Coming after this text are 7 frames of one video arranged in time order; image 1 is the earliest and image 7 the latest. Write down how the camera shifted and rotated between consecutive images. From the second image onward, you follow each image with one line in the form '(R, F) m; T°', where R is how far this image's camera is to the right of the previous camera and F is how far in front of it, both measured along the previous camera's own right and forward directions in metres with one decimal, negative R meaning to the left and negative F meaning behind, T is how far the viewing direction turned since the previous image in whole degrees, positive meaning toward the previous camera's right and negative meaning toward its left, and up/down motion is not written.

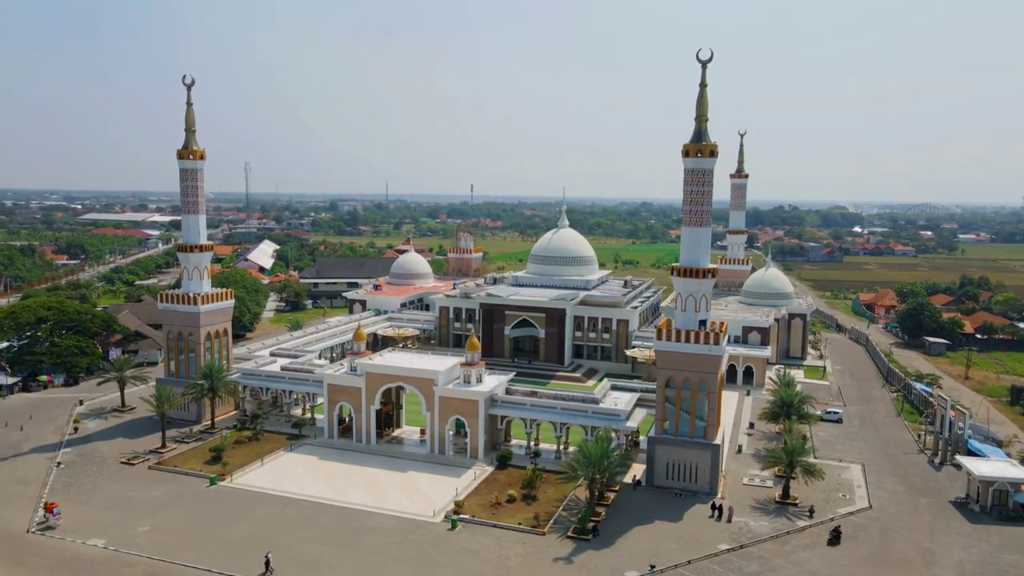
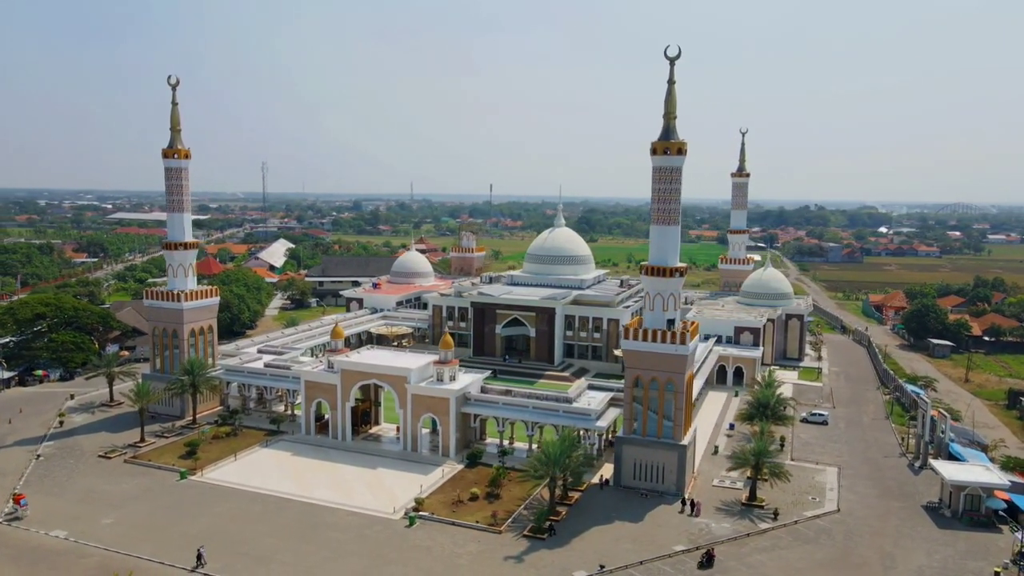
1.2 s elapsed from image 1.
(+2.1, +0.1) m; -2°
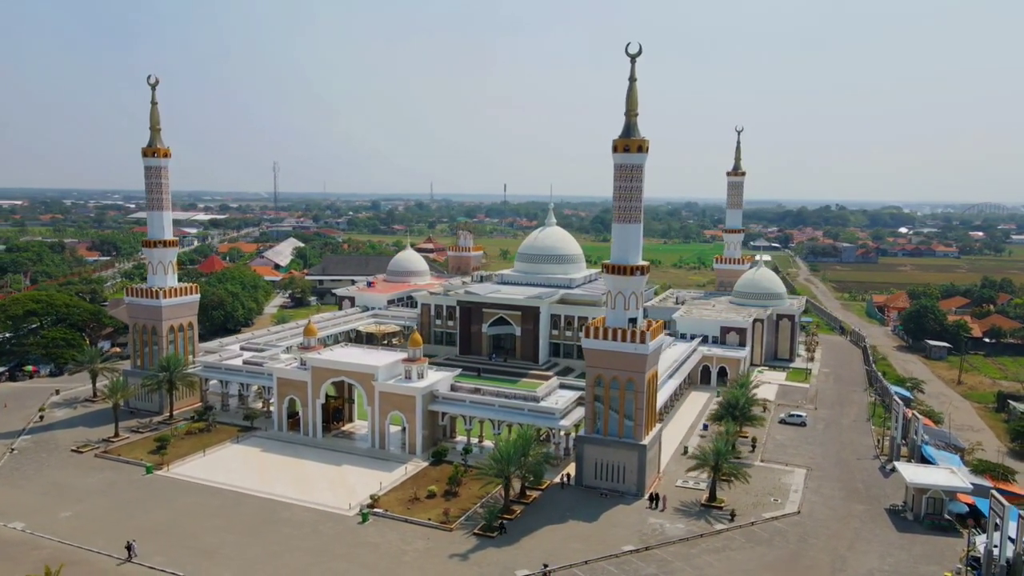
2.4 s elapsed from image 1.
(+2.1, +0.1) m; -2°
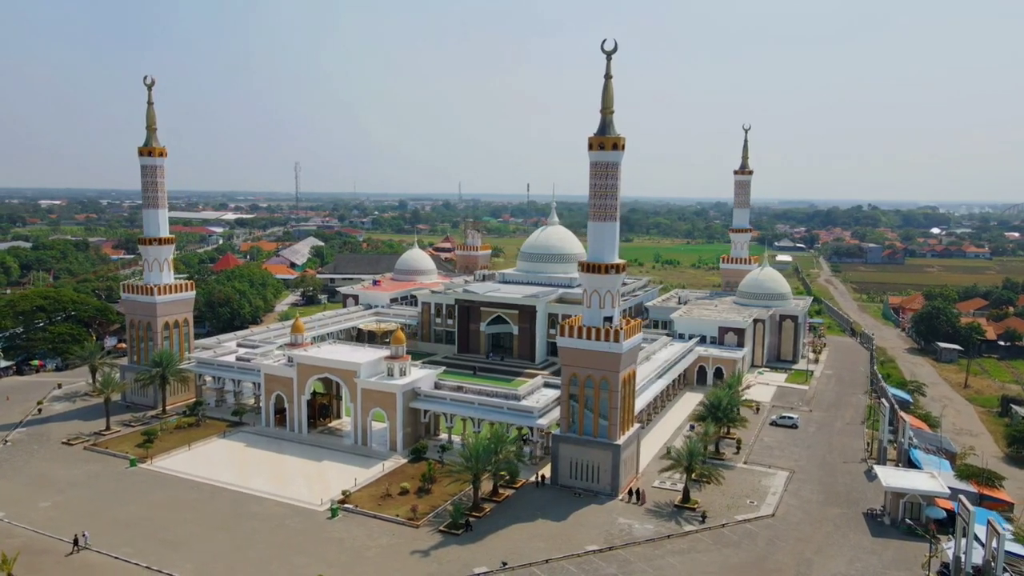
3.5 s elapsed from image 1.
(+1.9, +0.1) m; -2°
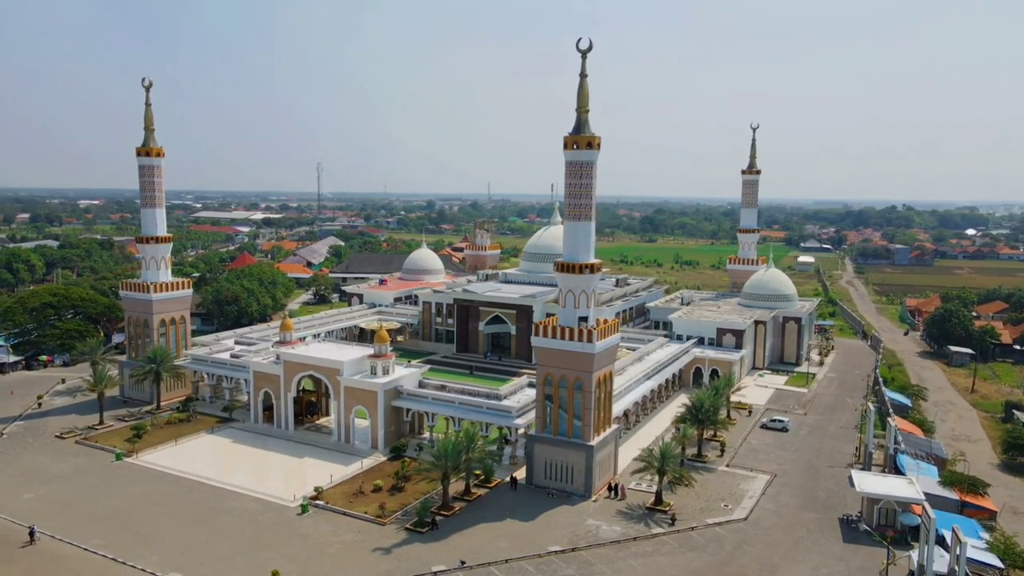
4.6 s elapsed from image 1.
(+1.9, +0.1) m; -2°
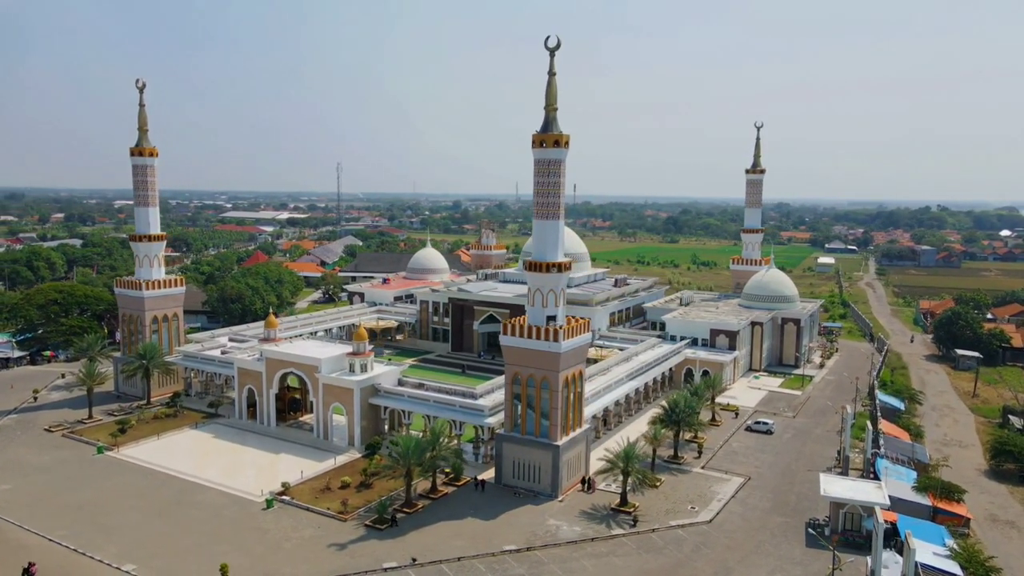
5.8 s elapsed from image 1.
(+2.1, +0.1) m; -2°
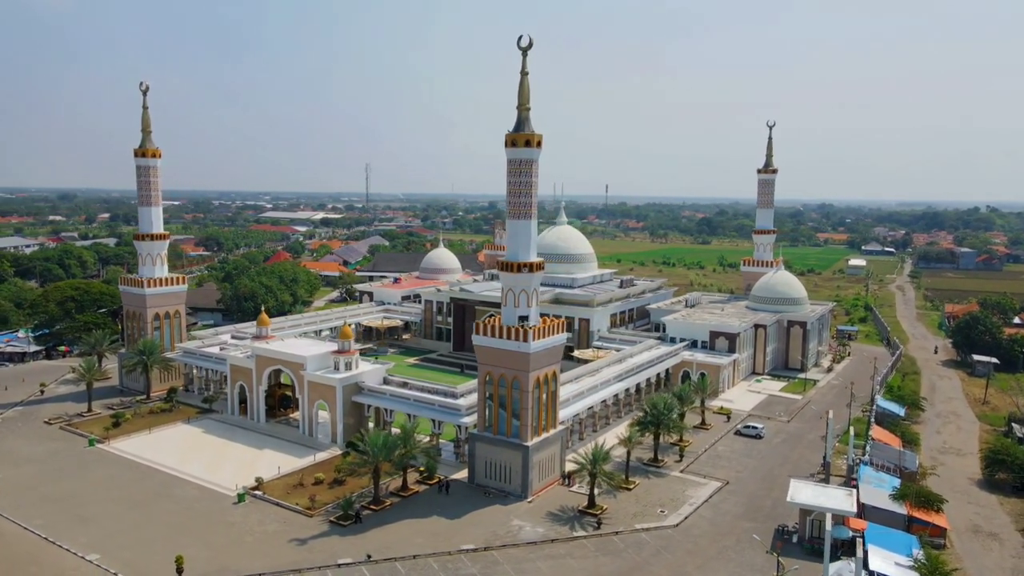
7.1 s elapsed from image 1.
(+2.3, +0.1) m; -3°
